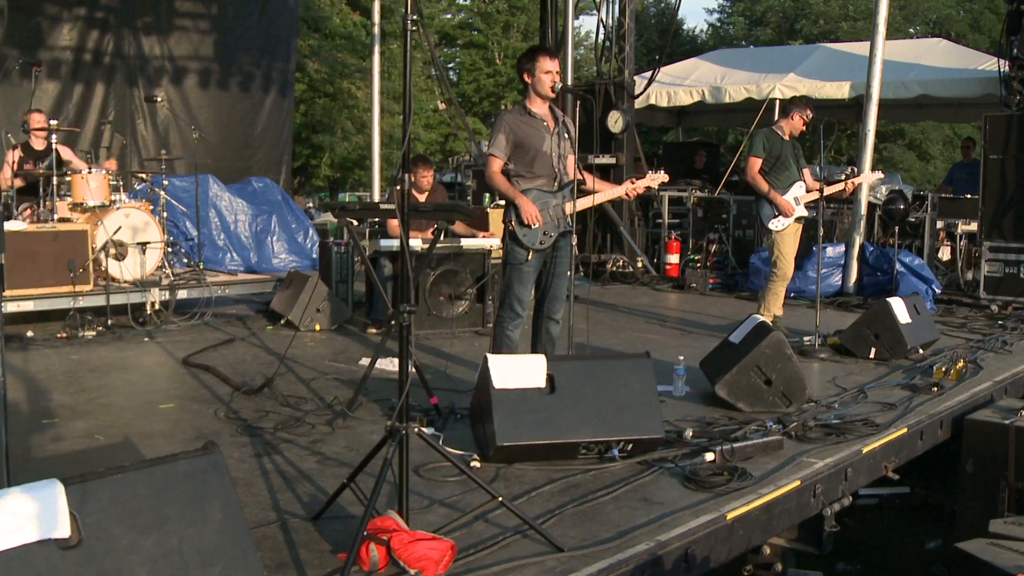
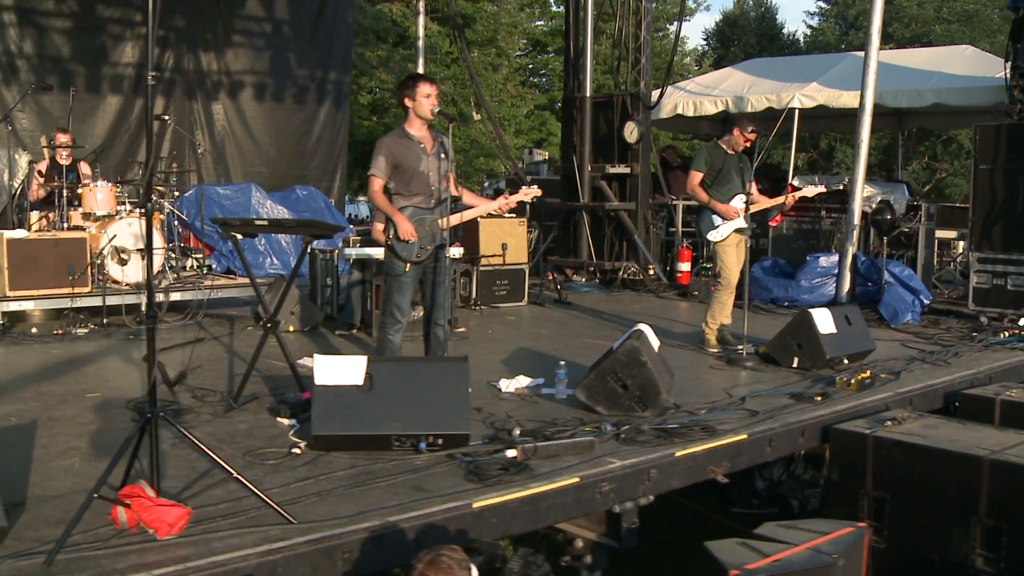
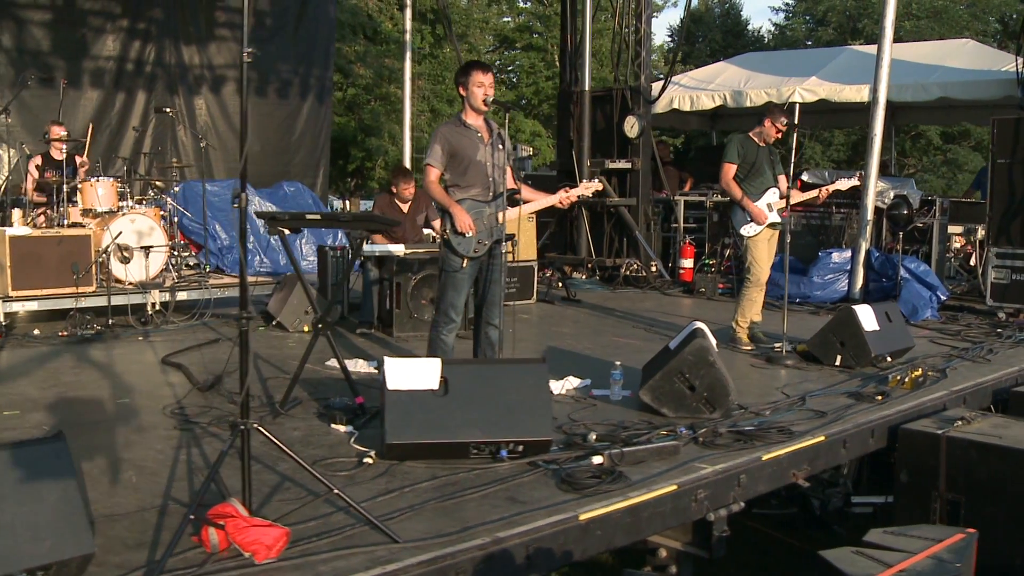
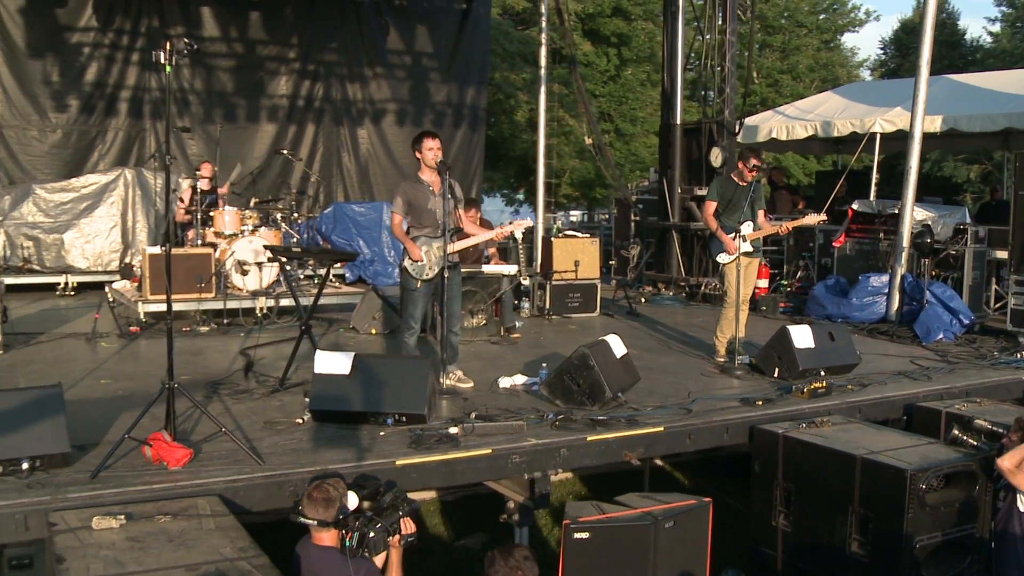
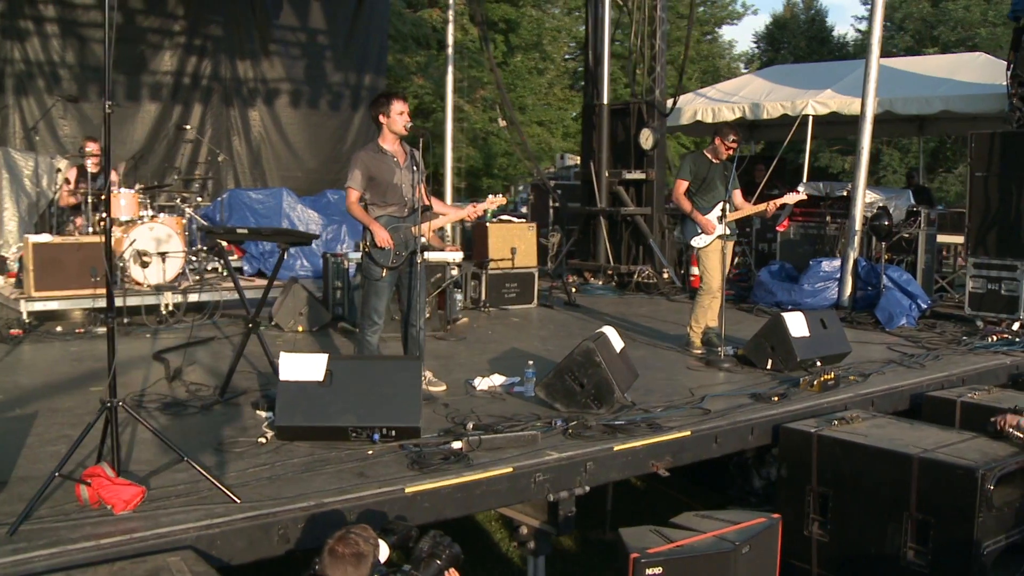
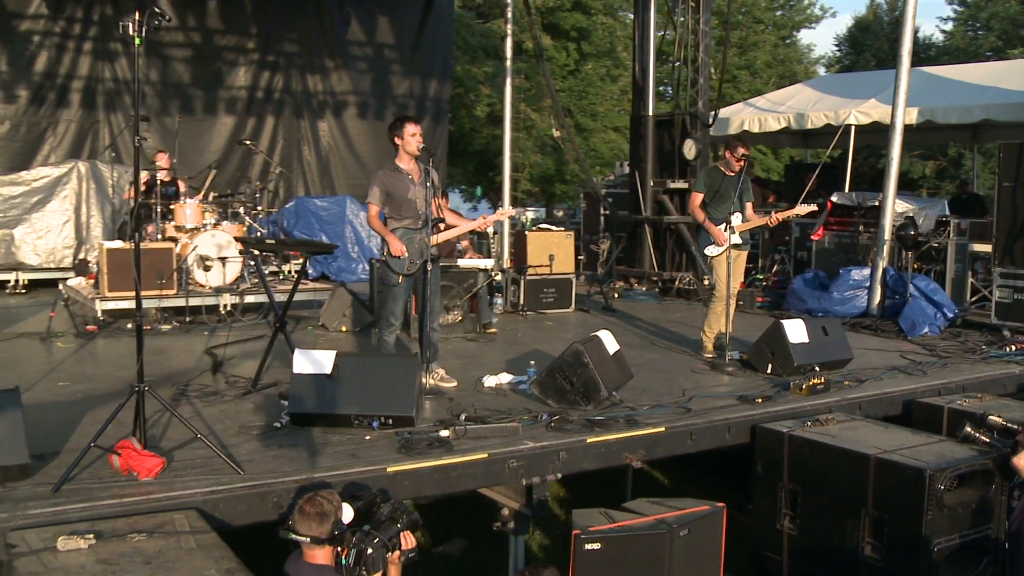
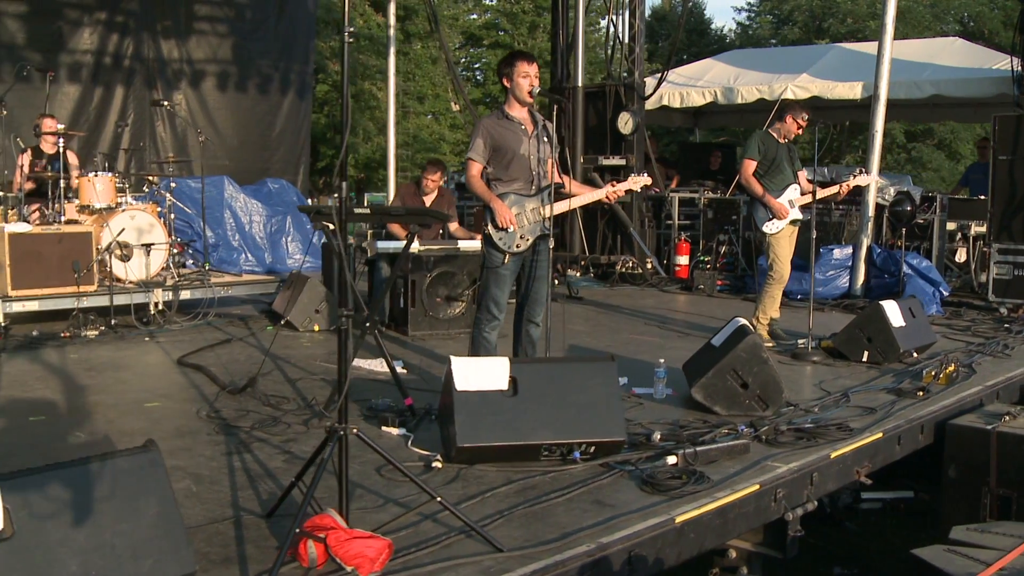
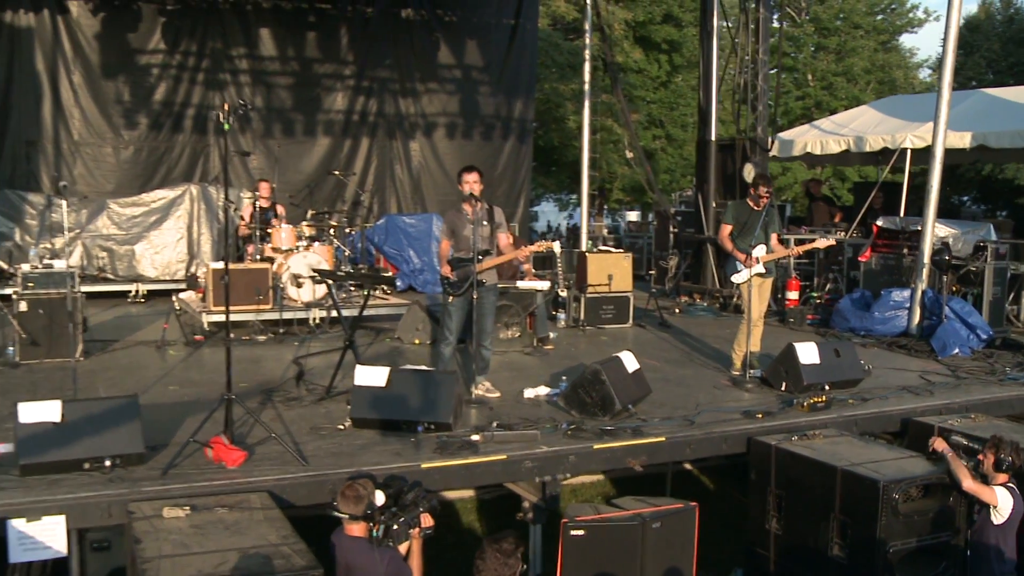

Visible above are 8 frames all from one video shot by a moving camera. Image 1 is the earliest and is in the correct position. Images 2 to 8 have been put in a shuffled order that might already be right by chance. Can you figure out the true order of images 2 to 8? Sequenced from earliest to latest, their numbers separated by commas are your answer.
7, 3, 2, 5, 6, 4, 8
